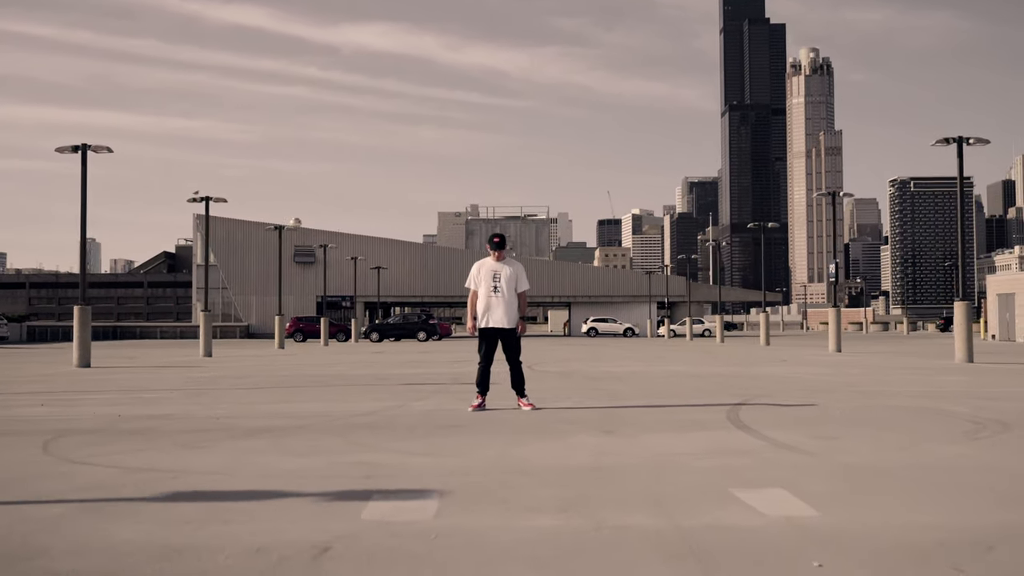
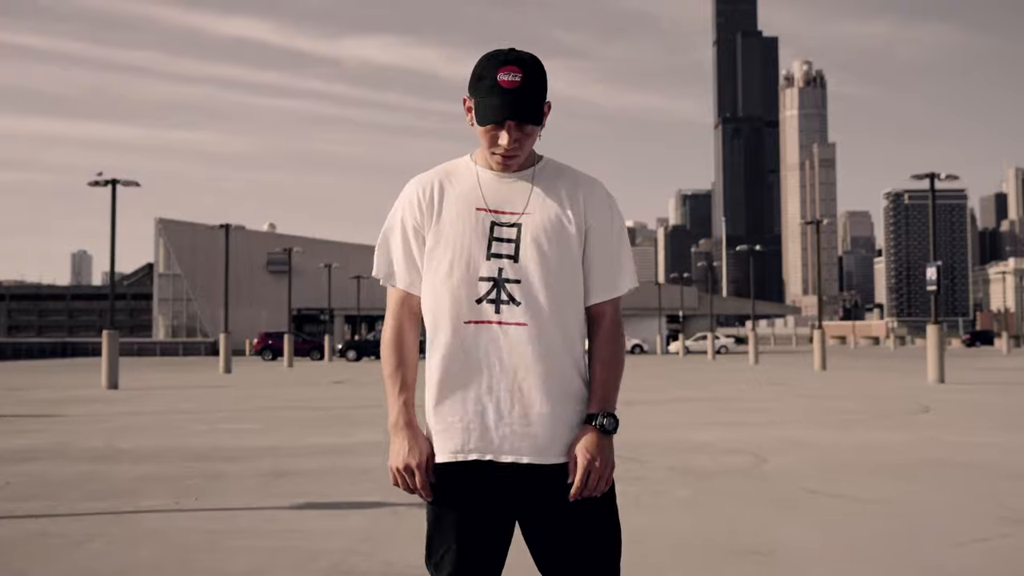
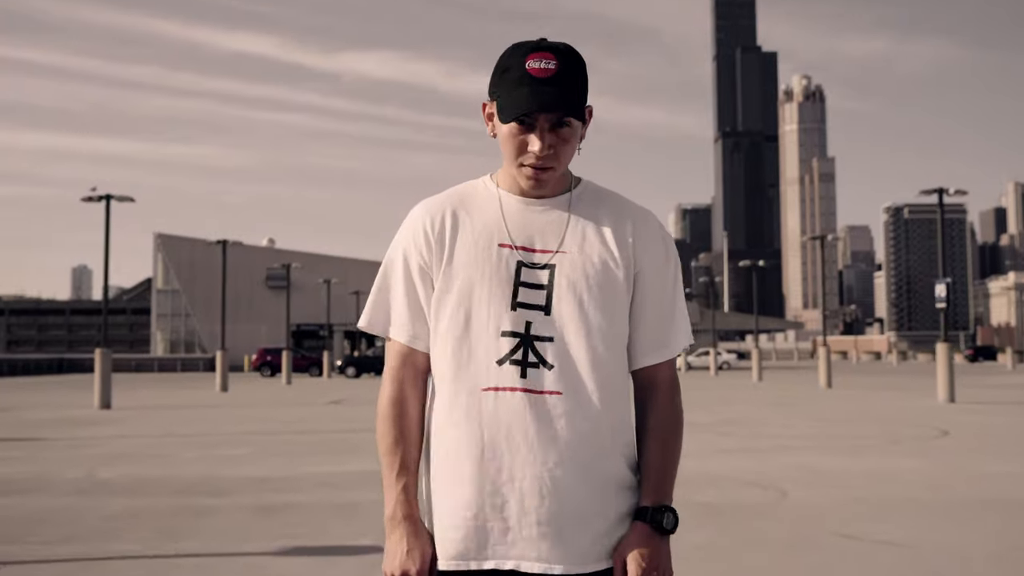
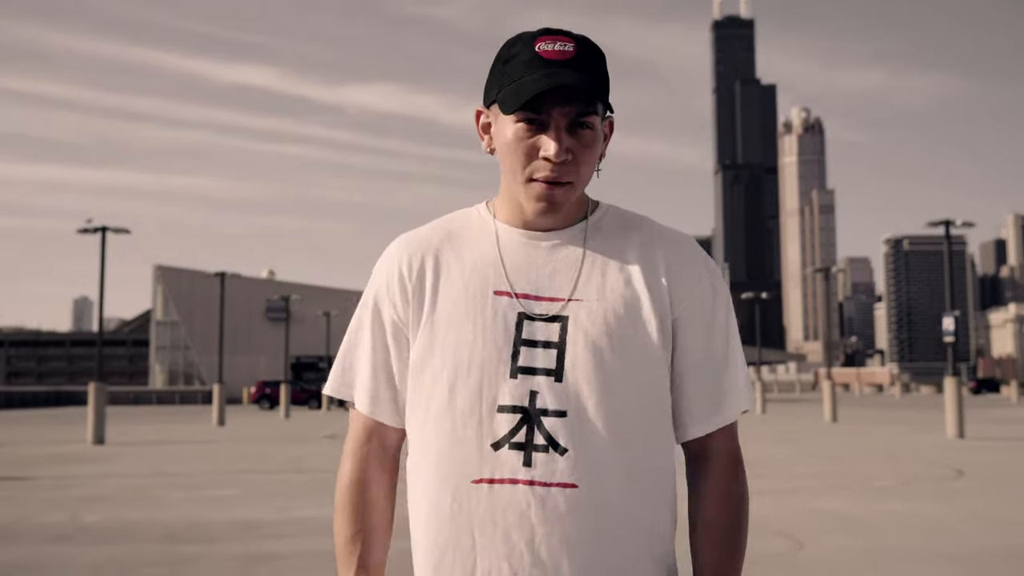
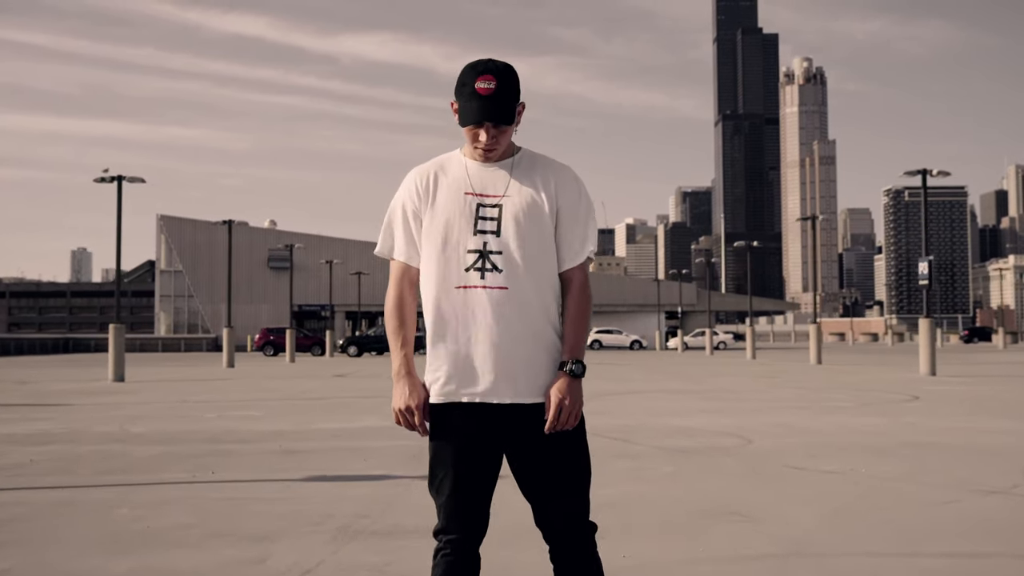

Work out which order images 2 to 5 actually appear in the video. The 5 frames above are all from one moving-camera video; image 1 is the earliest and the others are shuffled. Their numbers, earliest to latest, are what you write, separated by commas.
5, 2, 3, 4
